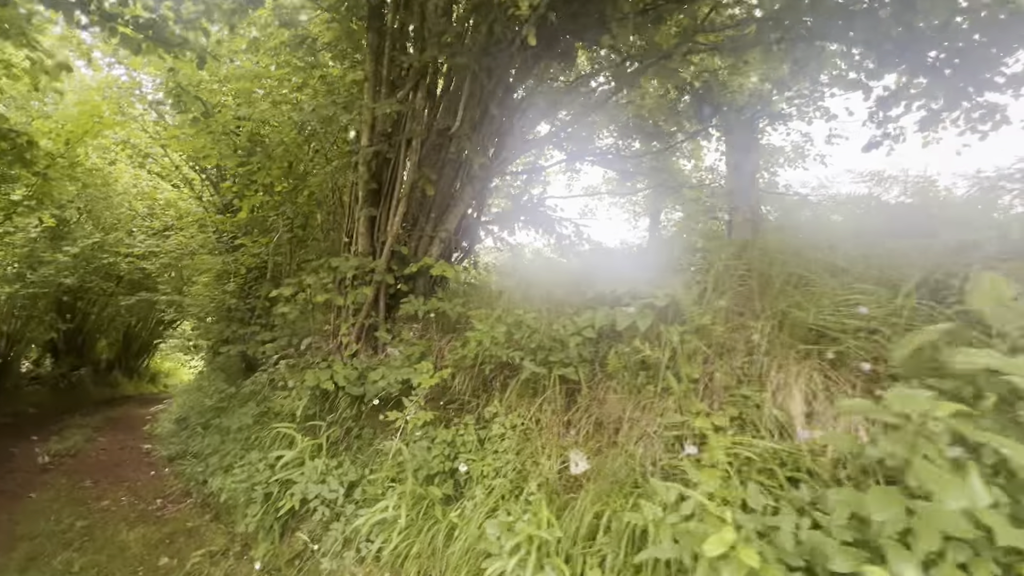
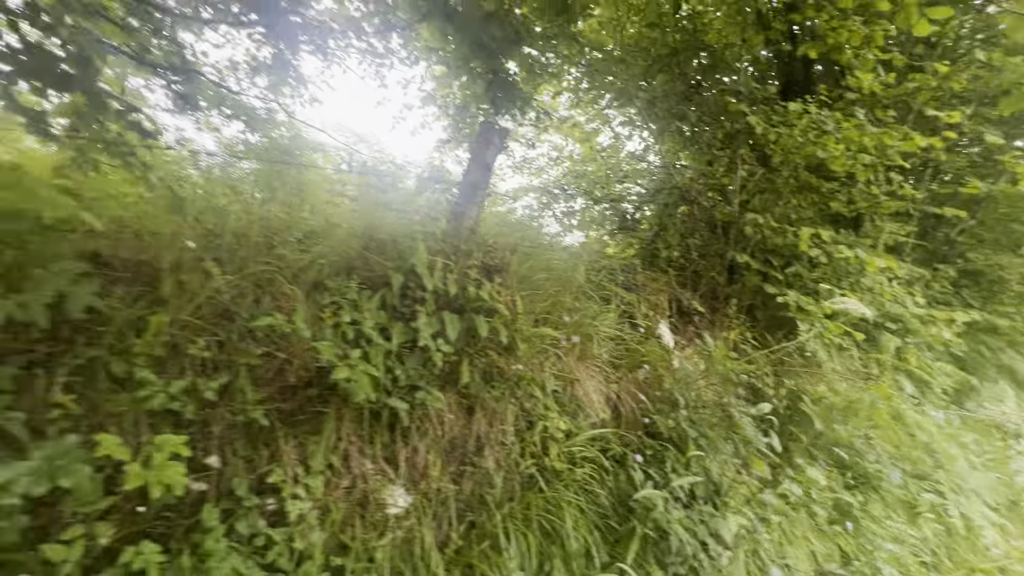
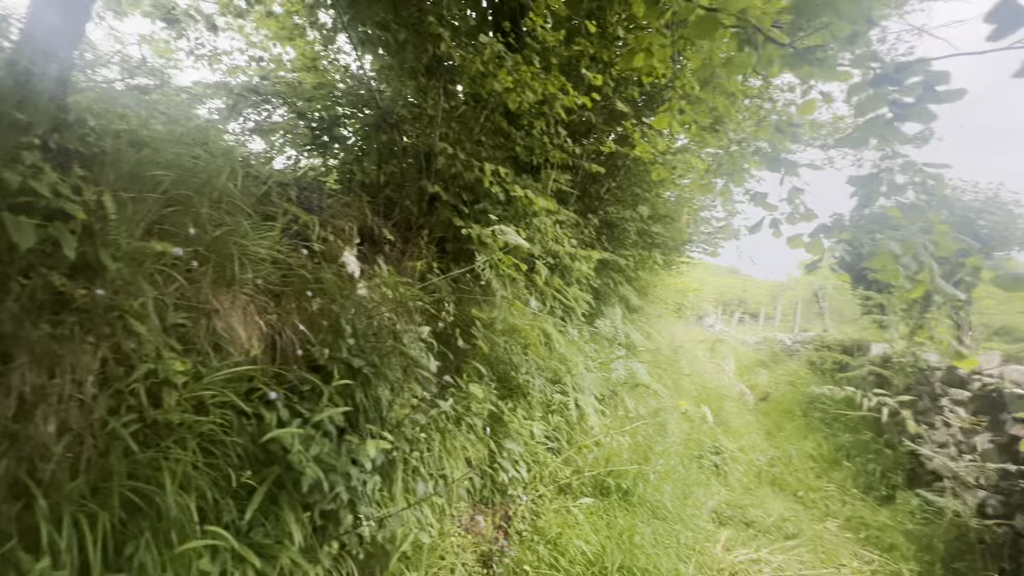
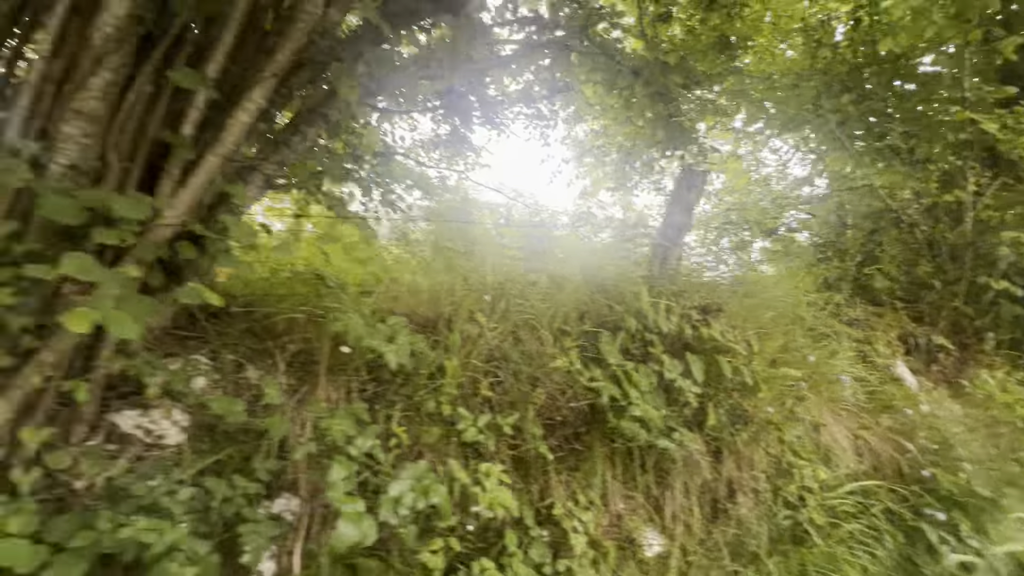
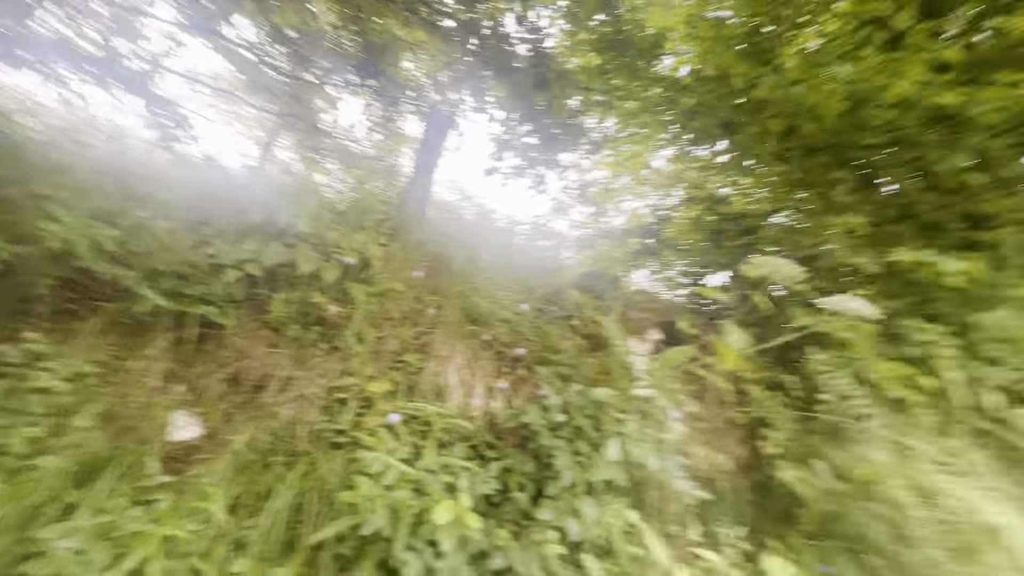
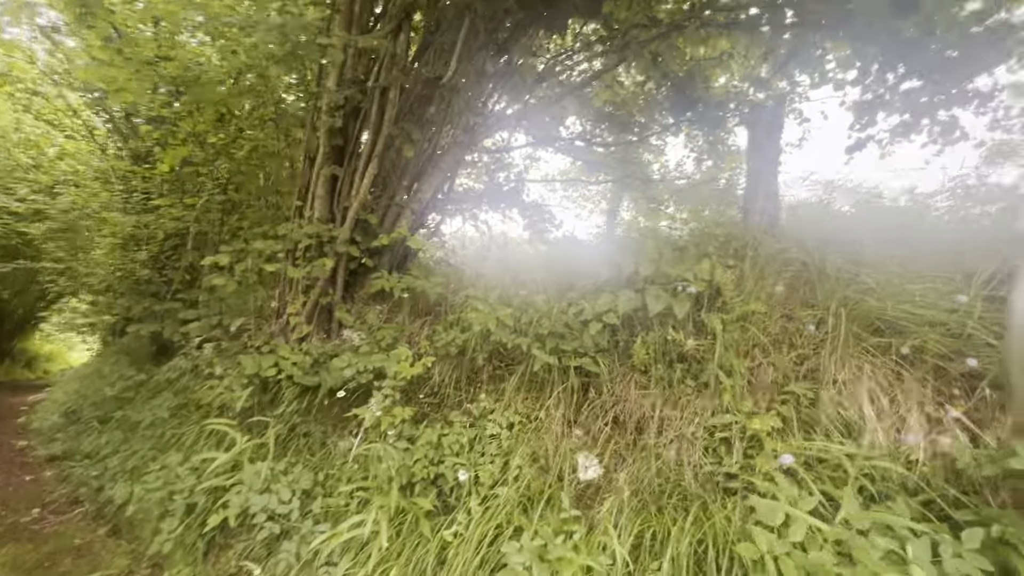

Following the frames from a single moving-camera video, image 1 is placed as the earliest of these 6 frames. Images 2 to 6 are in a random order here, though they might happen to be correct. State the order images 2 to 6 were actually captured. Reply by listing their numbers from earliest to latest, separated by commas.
6, 5, 3, 2, 4
